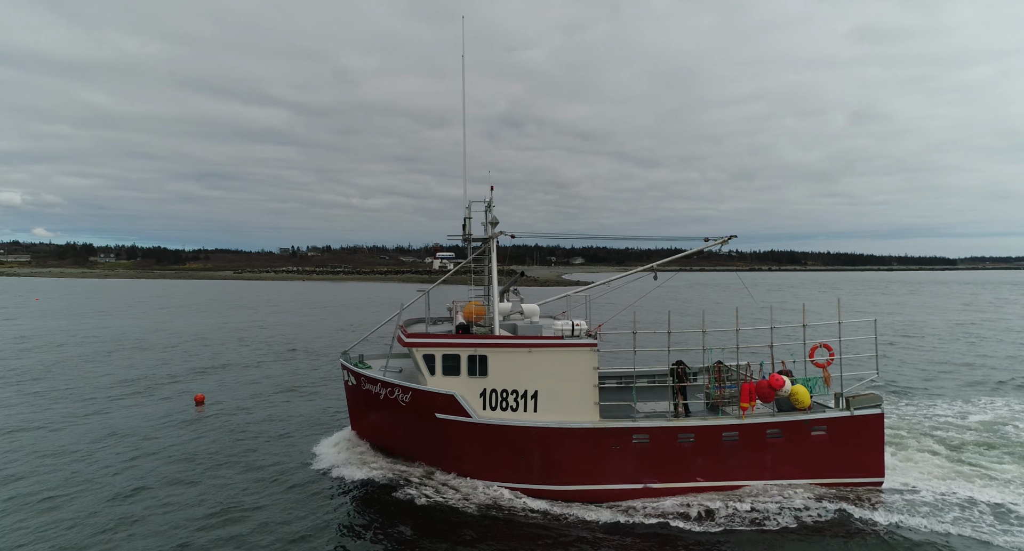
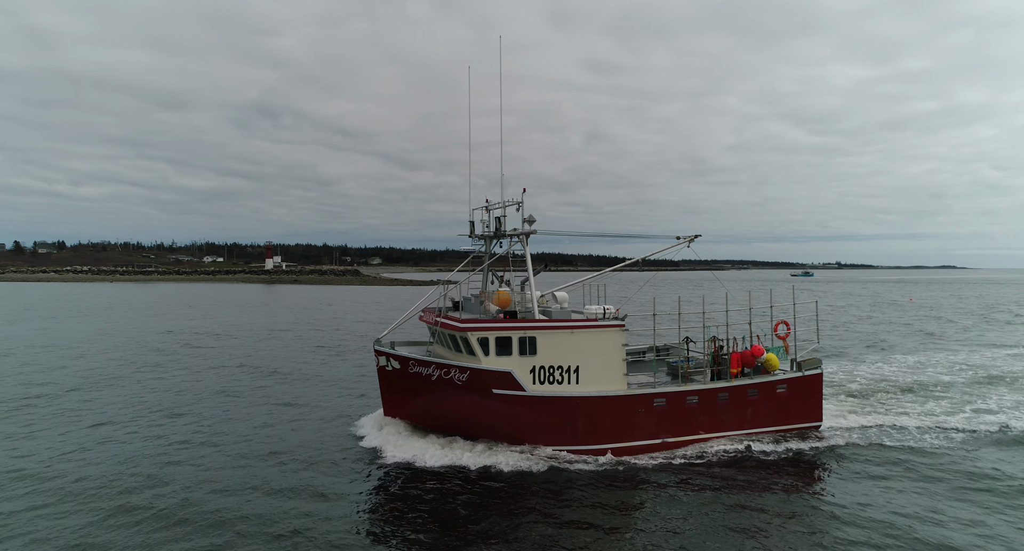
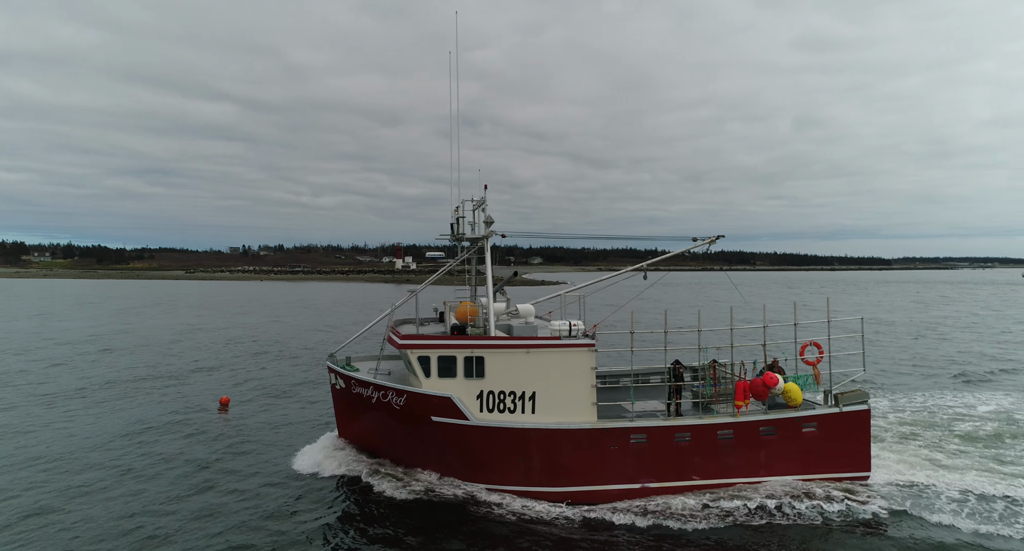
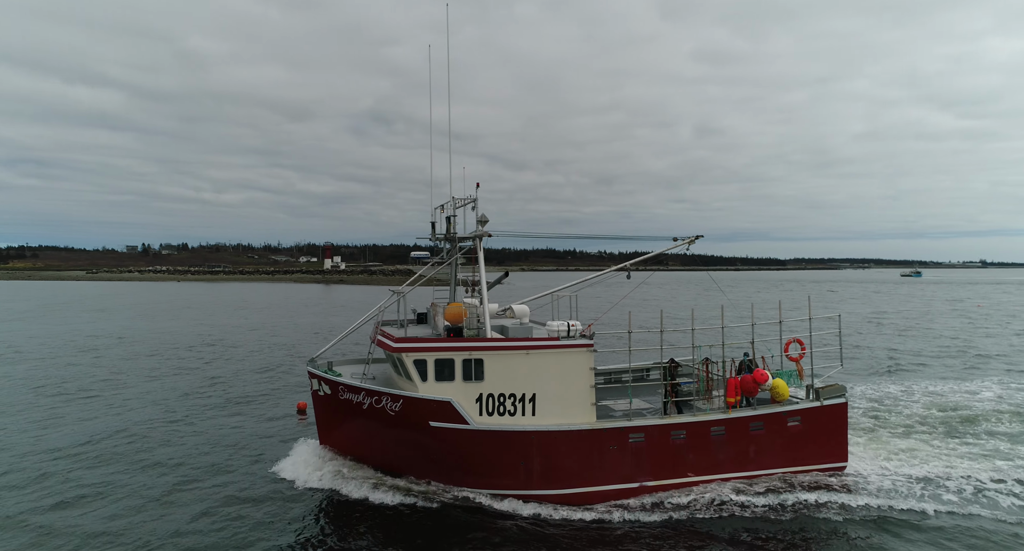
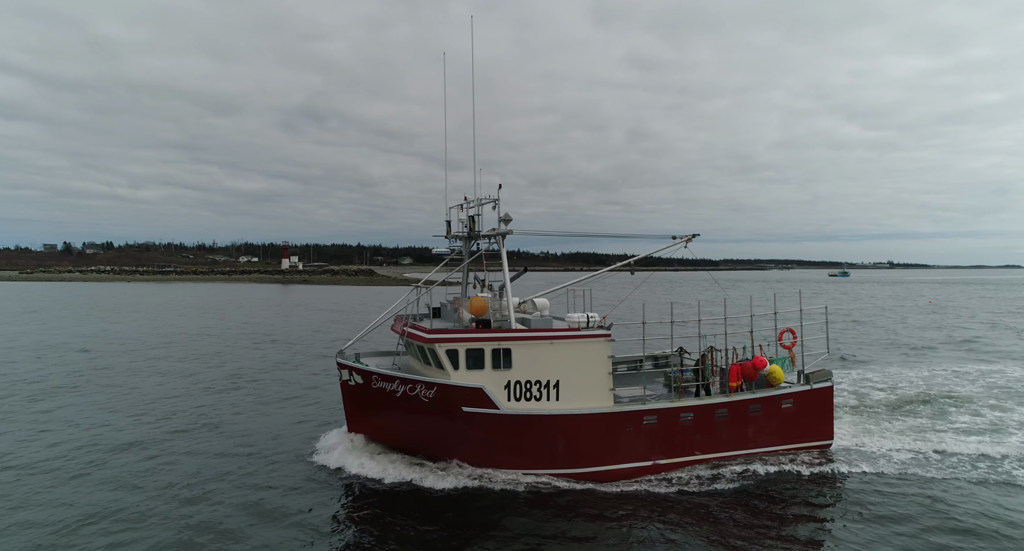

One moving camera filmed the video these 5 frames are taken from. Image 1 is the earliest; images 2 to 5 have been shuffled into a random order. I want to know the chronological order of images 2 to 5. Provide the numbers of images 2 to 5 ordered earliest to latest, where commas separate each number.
3, 4, 5, 2
